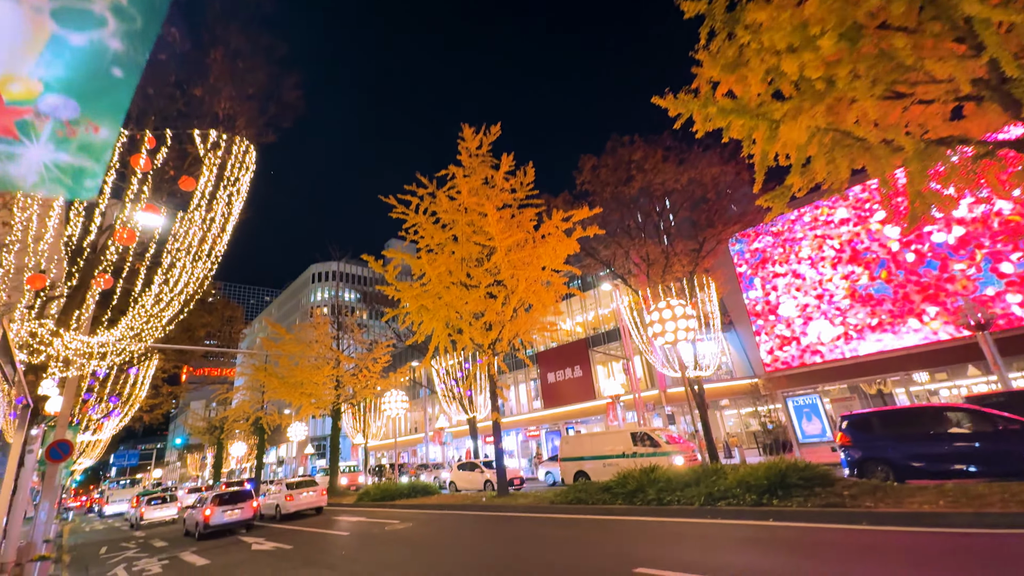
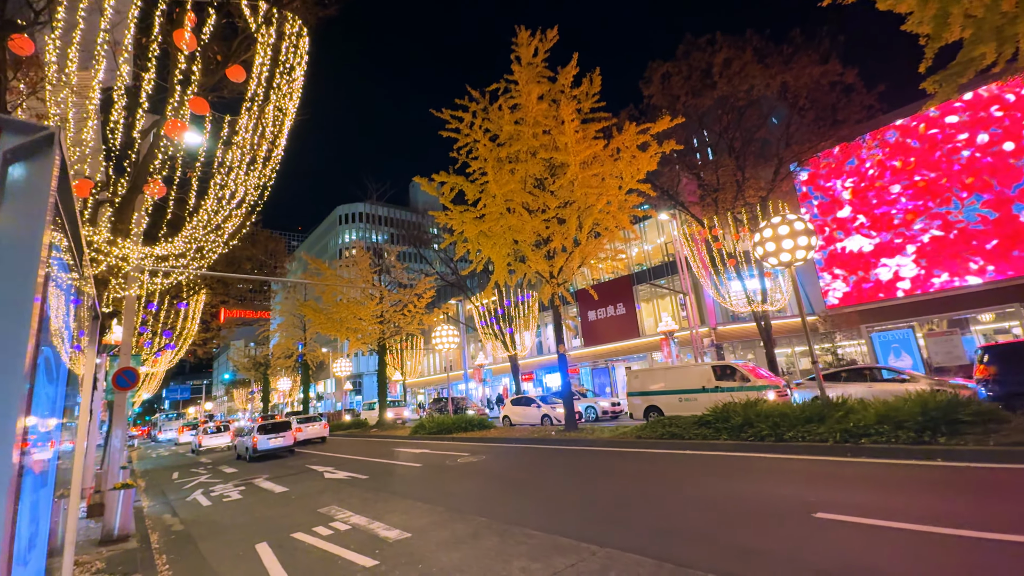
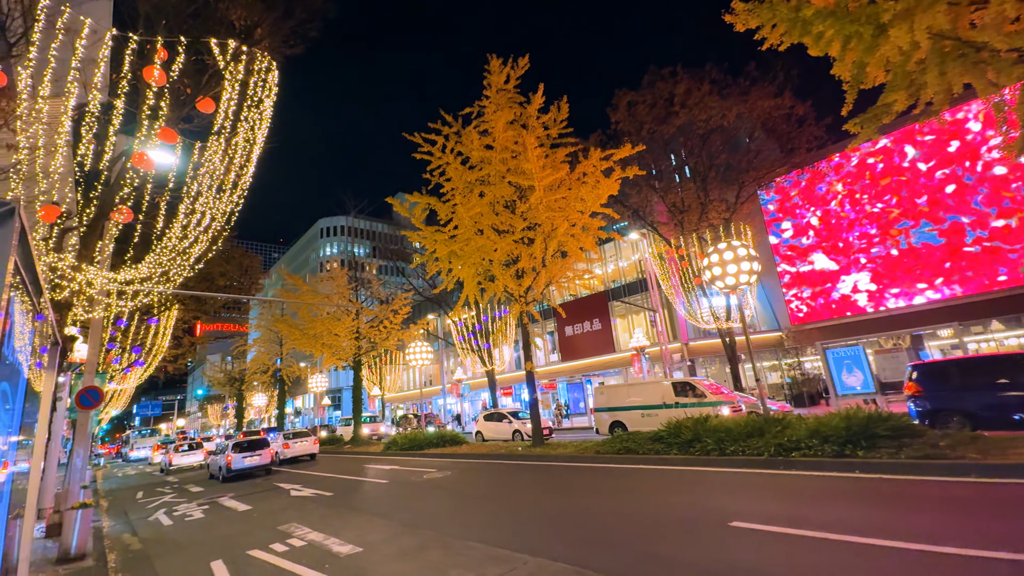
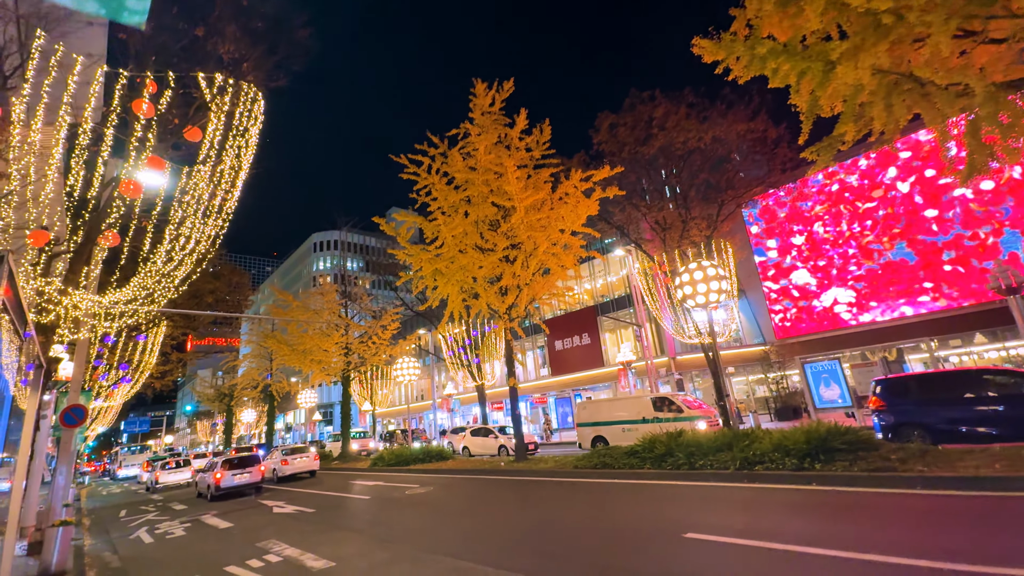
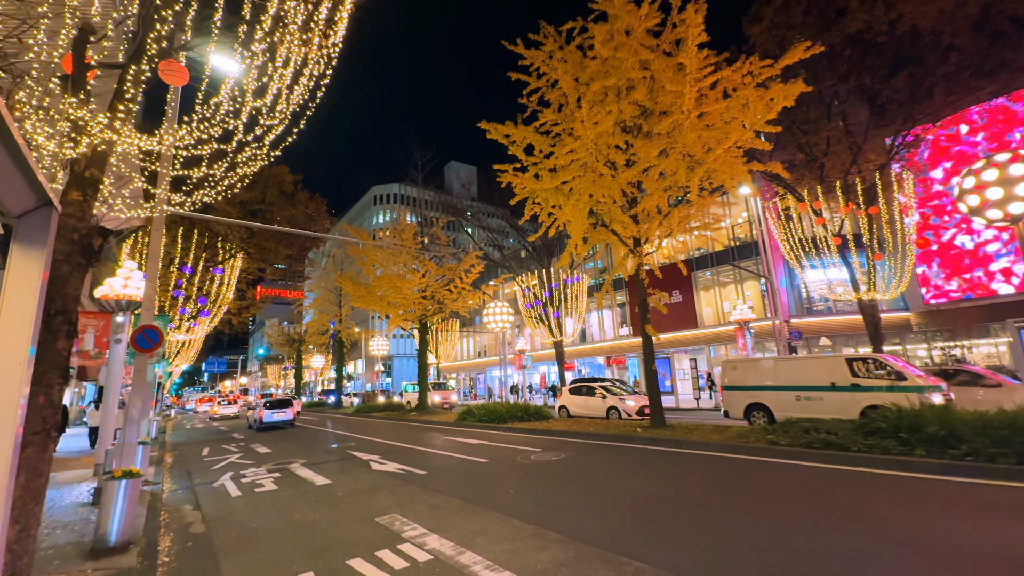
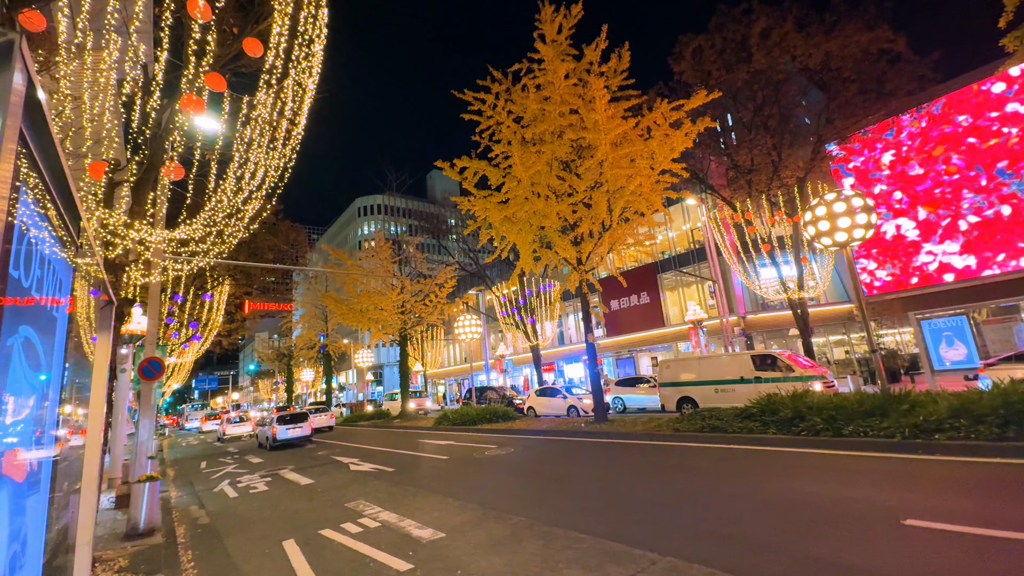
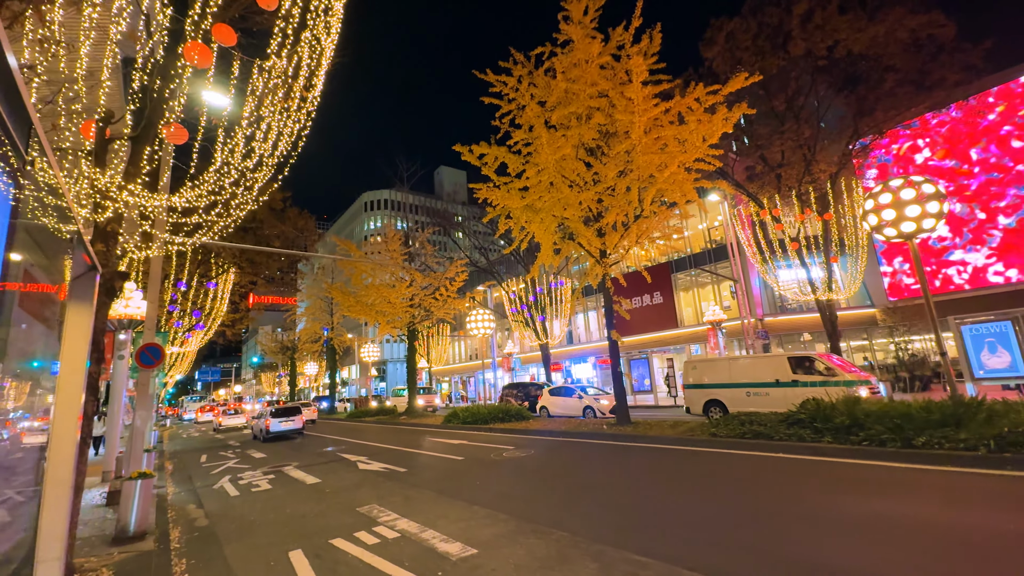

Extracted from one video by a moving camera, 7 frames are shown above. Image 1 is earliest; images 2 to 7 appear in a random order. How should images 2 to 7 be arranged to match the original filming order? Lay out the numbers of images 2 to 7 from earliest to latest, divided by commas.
4, 3, 2, 6, 7, 5
